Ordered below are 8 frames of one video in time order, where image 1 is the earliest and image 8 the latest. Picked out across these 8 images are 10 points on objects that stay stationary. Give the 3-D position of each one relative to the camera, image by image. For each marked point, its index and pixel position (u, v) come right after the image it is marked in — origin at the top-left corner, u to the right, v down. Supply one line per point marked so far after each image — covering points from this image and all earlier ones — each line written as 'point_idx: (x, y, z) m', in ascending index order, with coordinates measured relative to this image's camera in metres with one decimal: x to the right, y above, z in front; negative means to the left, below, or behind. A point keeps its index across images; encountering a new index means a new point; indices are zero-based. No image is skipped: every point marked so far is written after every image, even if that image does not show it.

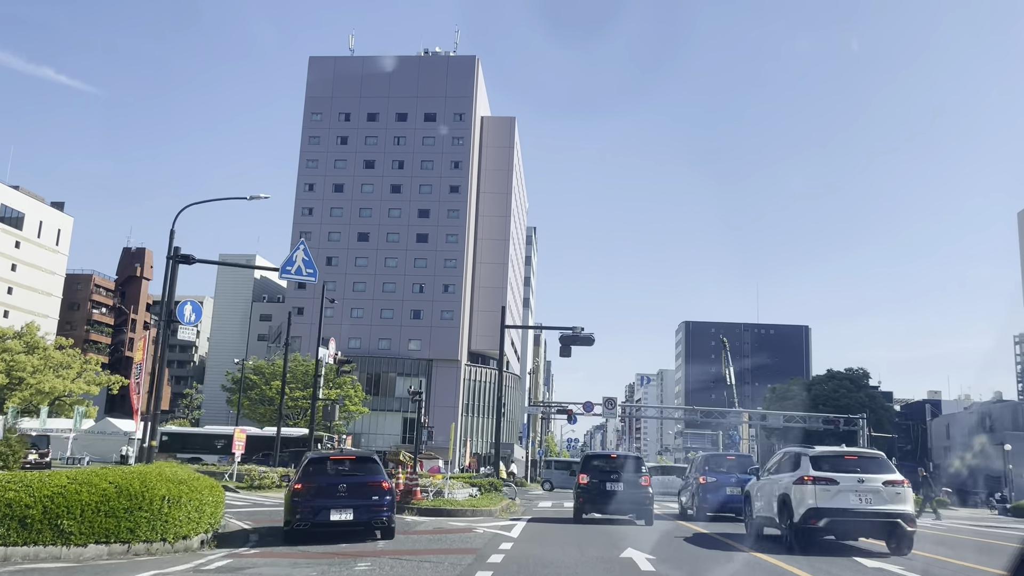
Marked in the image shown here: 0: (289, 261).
0: (-3.7, +0.5, +14.1) m
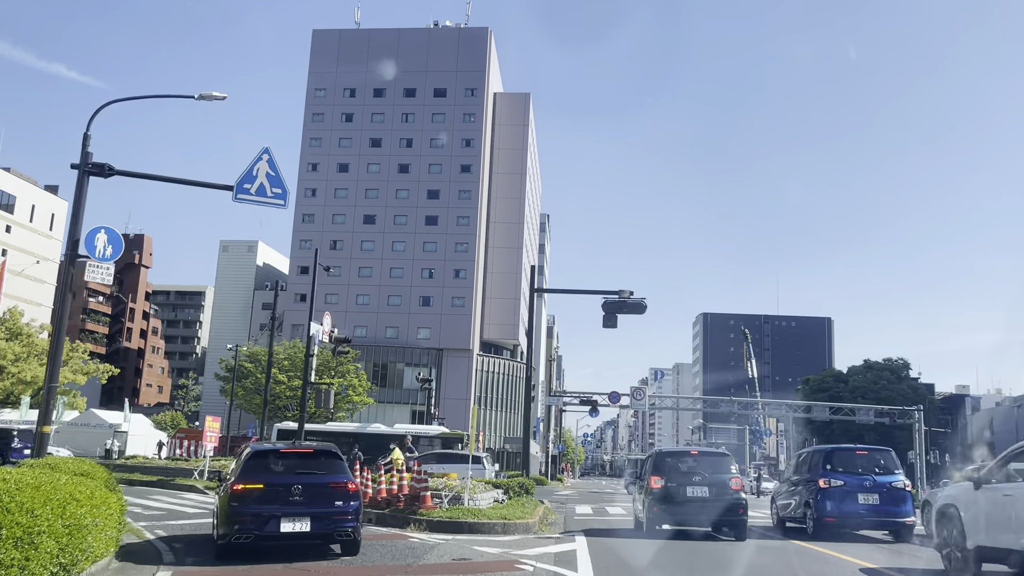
0: (-3.2, +1.3, +10.1) m
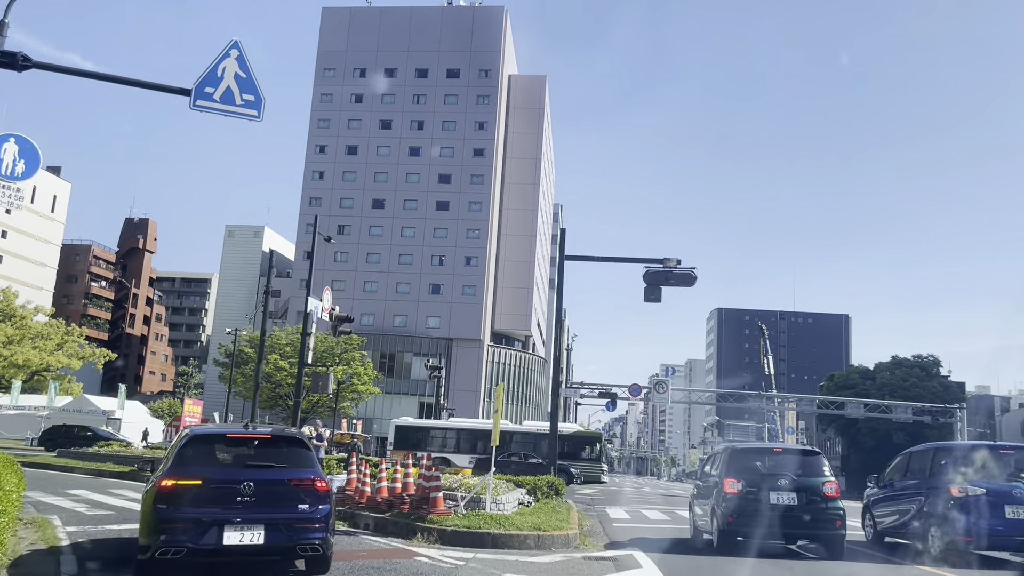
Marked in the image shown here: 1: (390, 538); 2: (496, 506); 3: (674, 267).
0: (-2.8, +1.9, +7.7) m
1: (-1.3, -2.7, +9.1) m
2: (-0.2, -2.5, +9.9) m
3: (+2.8, +0.4, +14.4) m
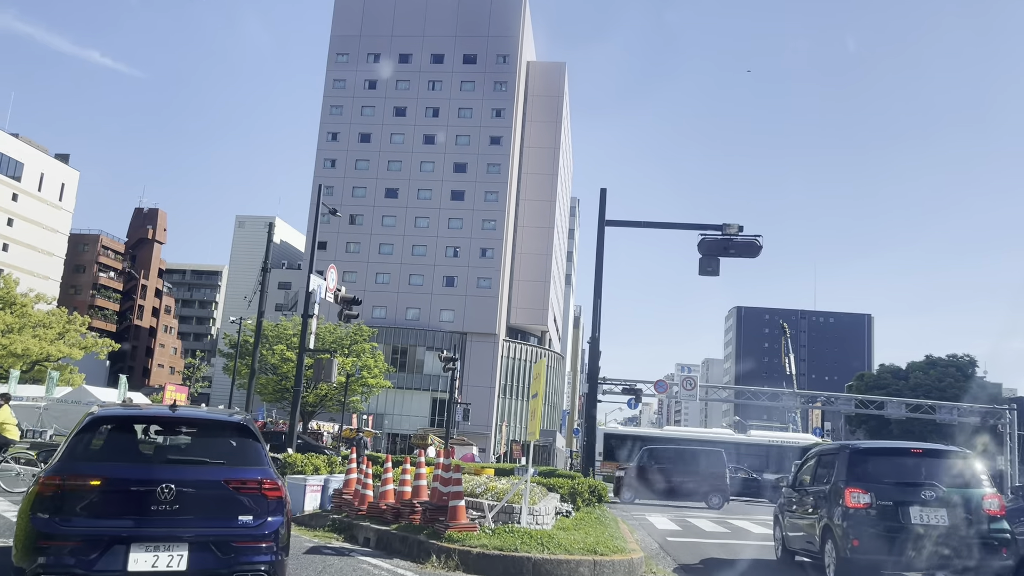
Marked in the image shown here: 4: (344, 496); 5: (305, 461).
0: (-2.4, +2.4, +5.7) m
1: (-1.0, -2.3, +7.1) m
2: (+0.2, -2.1, +7.8) m
3: (+3.2, +0.8, +12.3) m
4: (-2.0, -2.5, +9.9) m
5: (-4.0, -3.4, +16.2) m
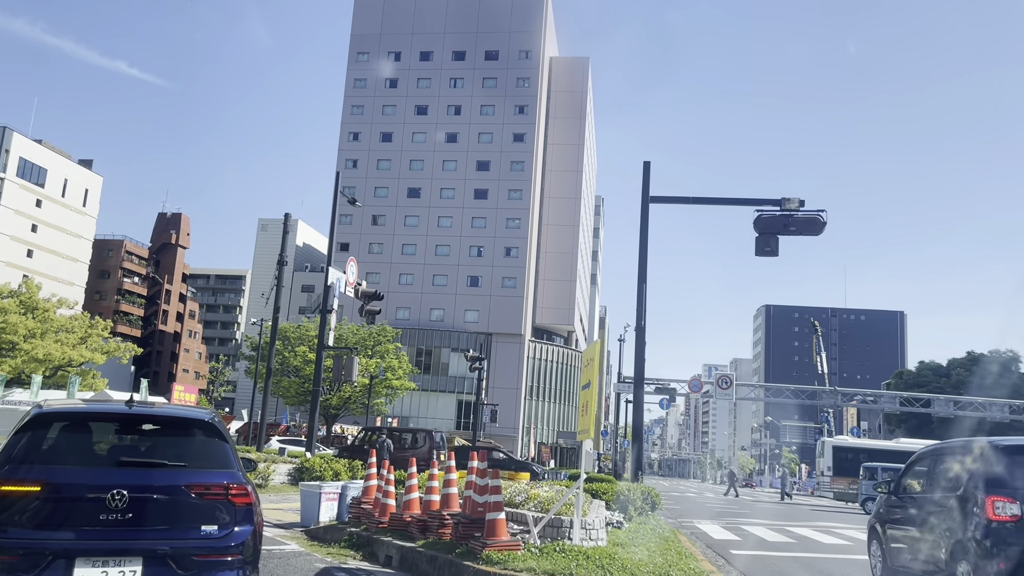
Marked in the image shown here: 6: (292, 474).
0: (-2.2, +2.6, +4.6) m
1: (-0.6, -2.1, +5.9) m
2: (+0.6, -1.9, +6.6) m
3: (+3.7, +1.0, +11.0) m
4: (-1.6, -2.3, +8.8) m
5: (-3.4, -3.2, +15.1) m
6: (-4.1, -3.5, +15.7) m
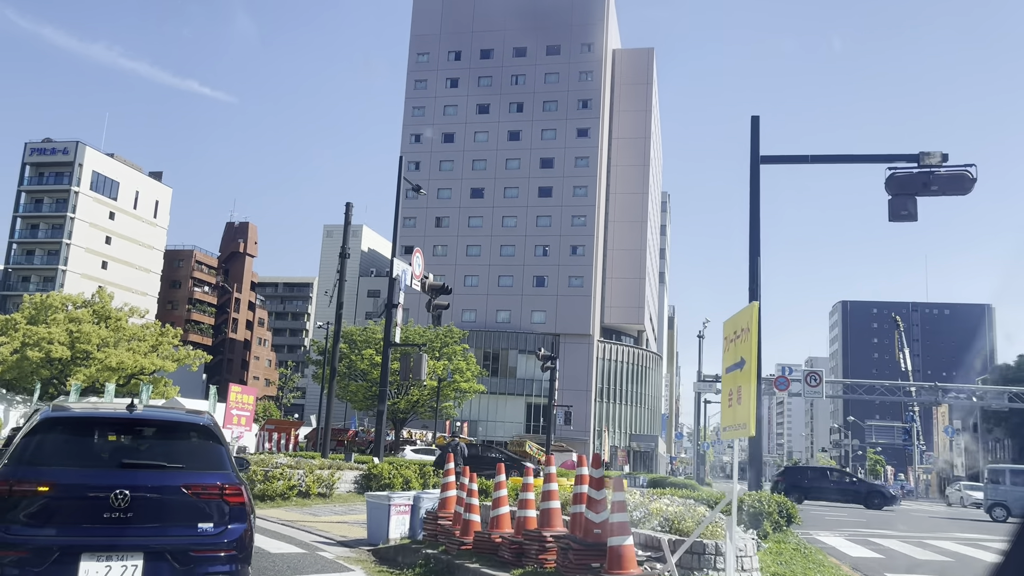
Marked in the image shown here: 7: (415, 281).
0: (-1.7, +2.8, +3.3) m
1: (0.0, -1.8, +4.5) m
2: (+1.3, -1.6, +5.1) m
3: (+4.7, +1.3, +9.3) m
4: (-0.7, -2.1, +7.5) m
5: (-1.9, -3.1, +13.9) m
6: (-2.7, -3.4, +14.6) m
7: (-1.9, +0.1, +16.6) m
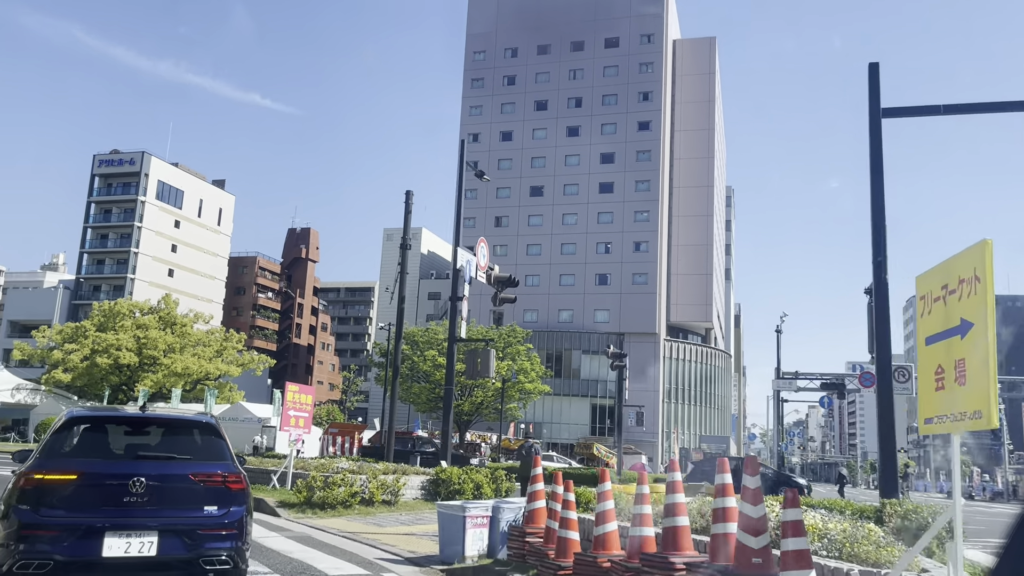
0: (-1.3, +3.0, +2.3) m
1: (+0.6, -1.6, +3.4) m
2: (+1.8, -1.4, +3.9) m
3: (+5.4, +1.6, +7.8) m
4: (+0.1, -1.9, +6.4) m
5: (-0.7, -2.9, +12.9) m
6: (-1.4, -3.2, +13.6) m
7: (-0.6, +0.3, +15.6) m
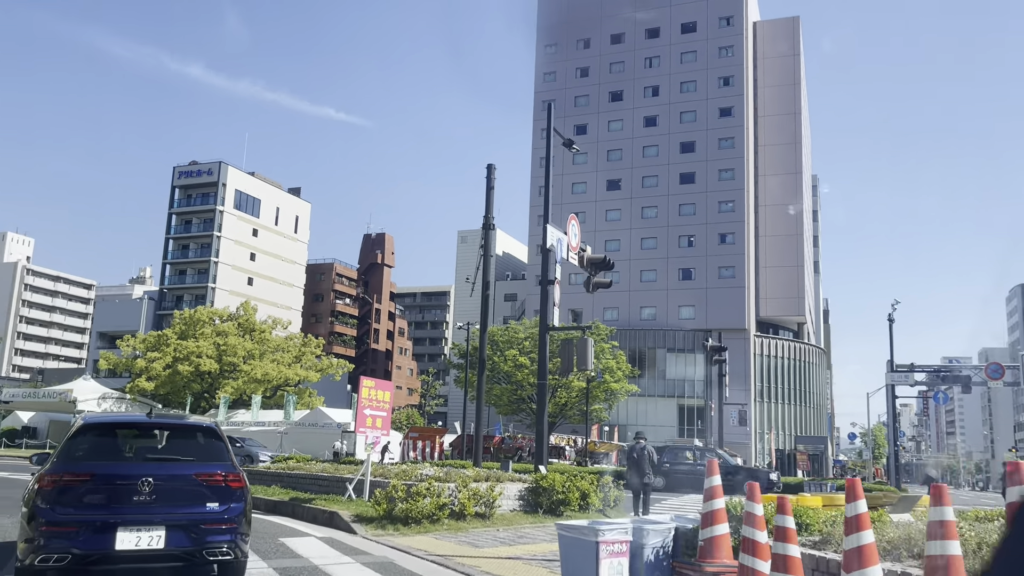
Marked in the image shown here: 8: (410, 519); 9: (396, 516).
0: (-1.0, +3.3, +0.8) m
1: (+1.1, -1.2, +1.6) m
2: (+2.4, -1.0, +2.0) m
3: (+6.3, +2.1, +5.7) m
4: (+0.9, -1.5, +4.6) m
5: (+0.7, -2.6, +11.2) m
6: (+0.1, -3.0, +12.0) m
7: (+1.0, +0.6, +13.9) m
8: (-1.2, -2.8, +10.2) m
9: (-1.4, -2.7, +10.1) m
